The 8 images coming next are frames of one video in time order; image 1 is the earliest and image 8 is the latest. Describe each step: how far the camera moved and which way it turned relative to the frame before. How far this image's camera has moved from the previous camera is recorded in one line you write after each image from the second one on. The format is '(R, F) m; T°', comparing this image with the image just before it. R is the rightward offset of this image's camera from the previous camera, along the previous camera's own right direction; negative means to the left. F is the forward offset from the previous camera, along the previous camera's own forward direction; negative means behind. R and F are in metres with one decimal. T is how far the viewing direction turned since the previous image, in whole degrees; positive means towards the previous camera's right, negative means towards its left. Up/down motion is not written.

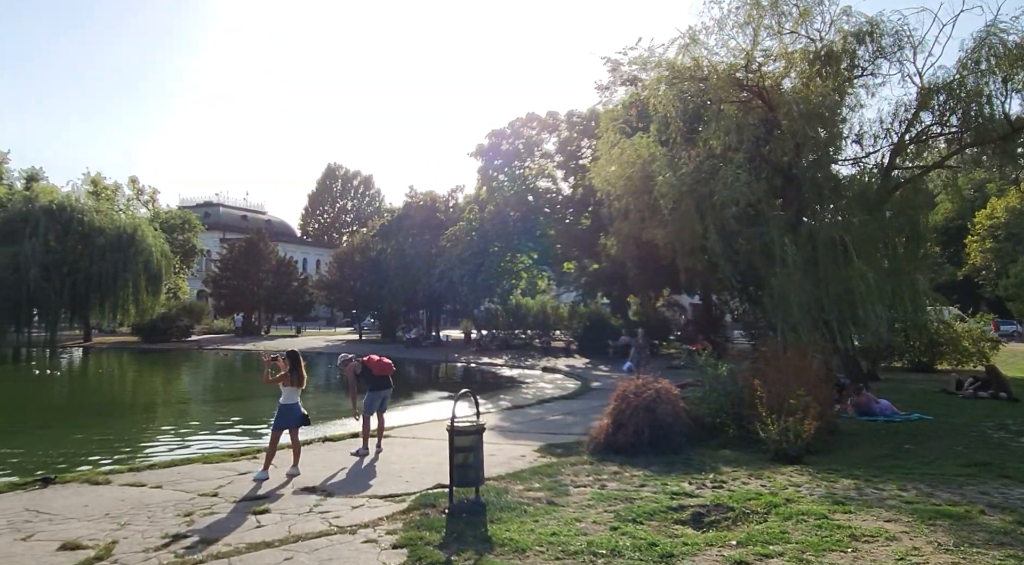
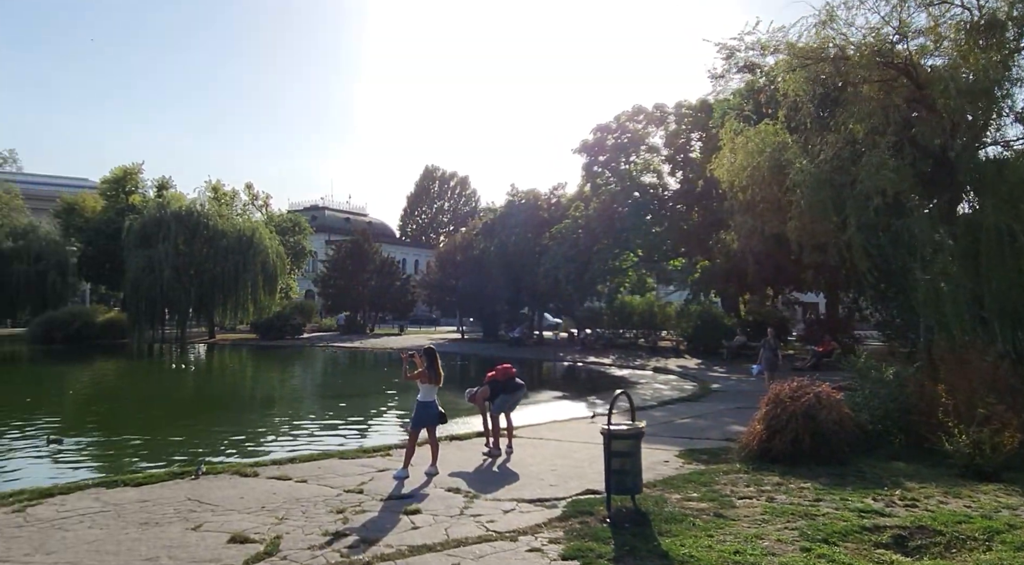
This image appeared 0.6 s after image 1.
(-0.3, +0.1) m; -7°
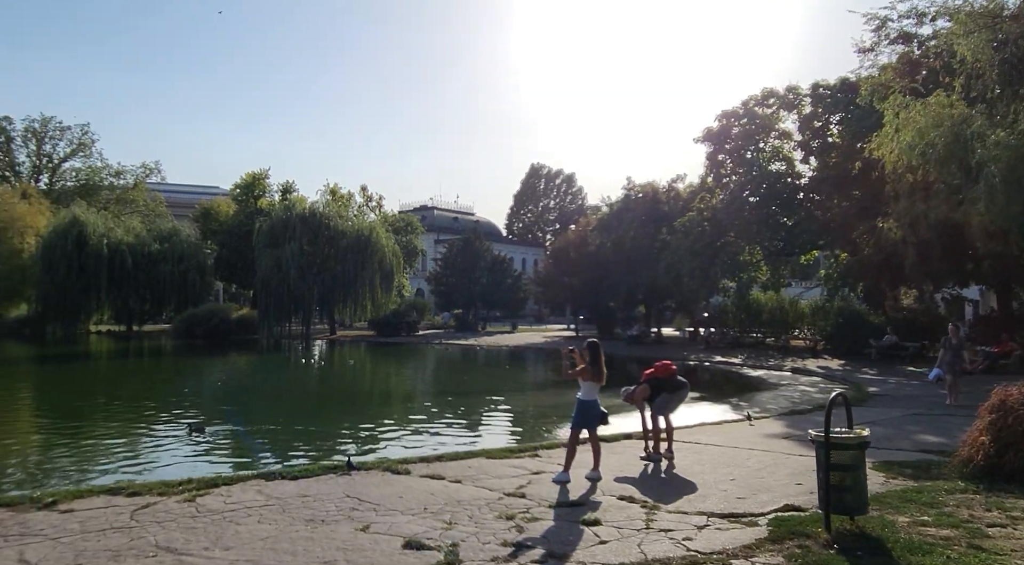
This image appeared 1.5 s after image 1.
(-0.5, +0.4) m; -8°
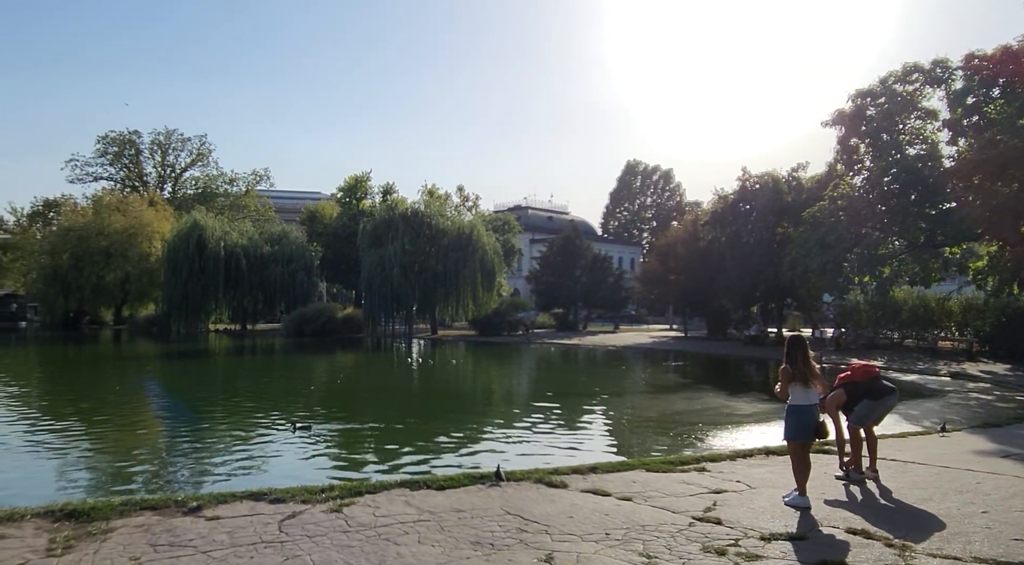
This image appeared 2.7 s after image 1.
(-0.6, +0.6) m; -7°
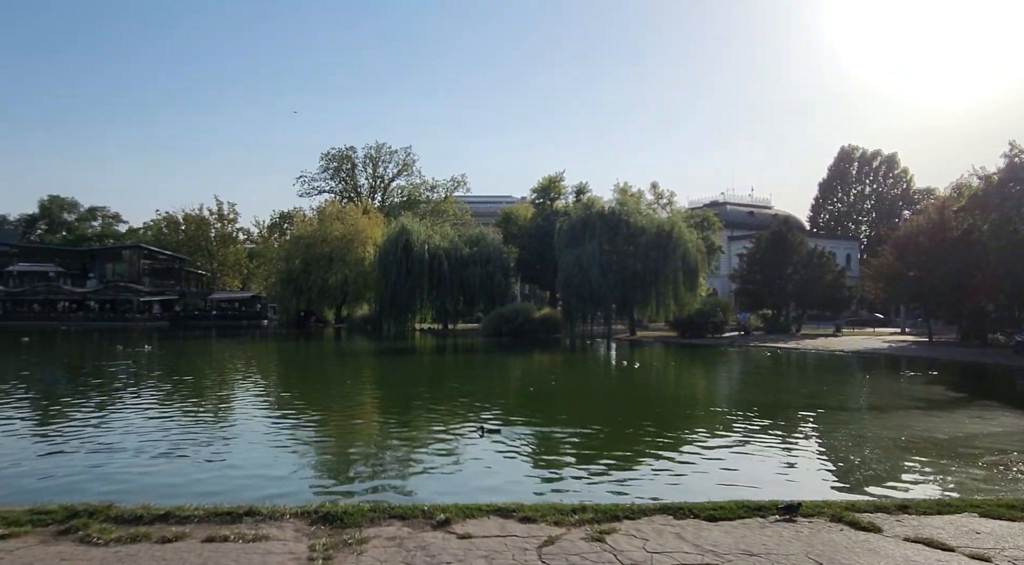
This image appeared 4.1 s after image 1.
(-0.6, +0.7) m; -15°
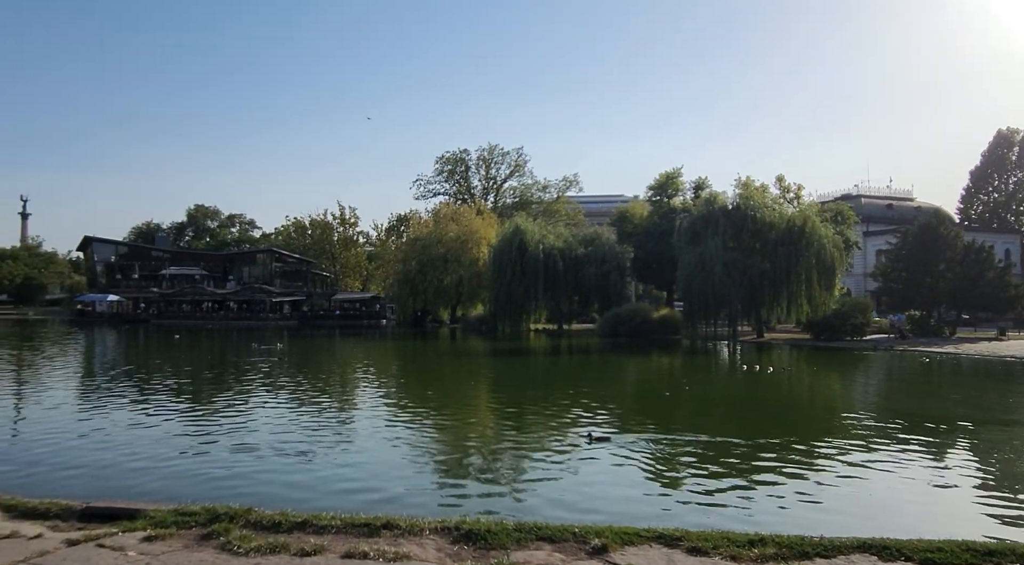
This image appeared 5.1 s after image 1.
(-0.4, +0.6) m; -9°
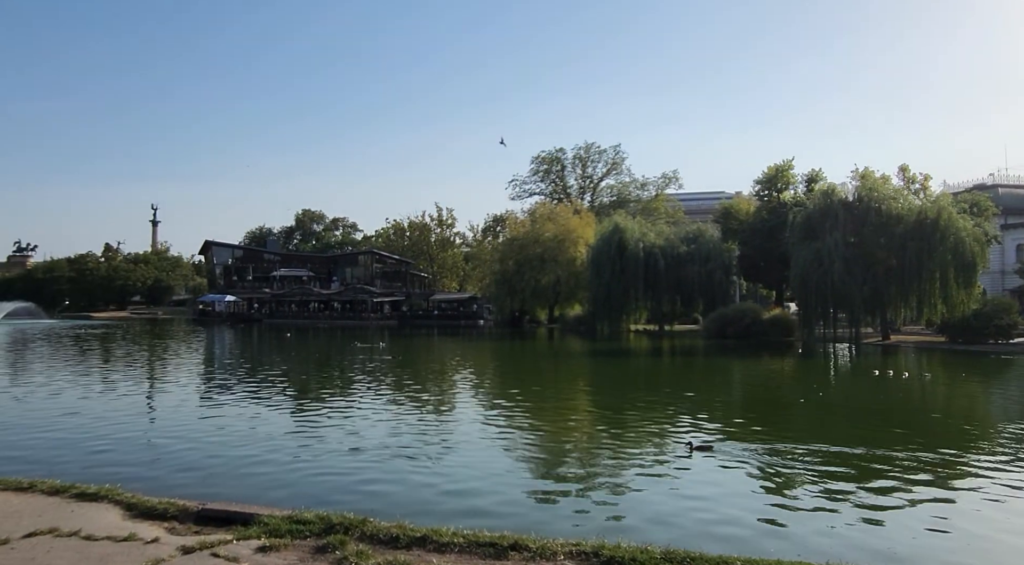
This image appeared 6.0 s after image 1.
(-0.4, +0.8) m; -7°
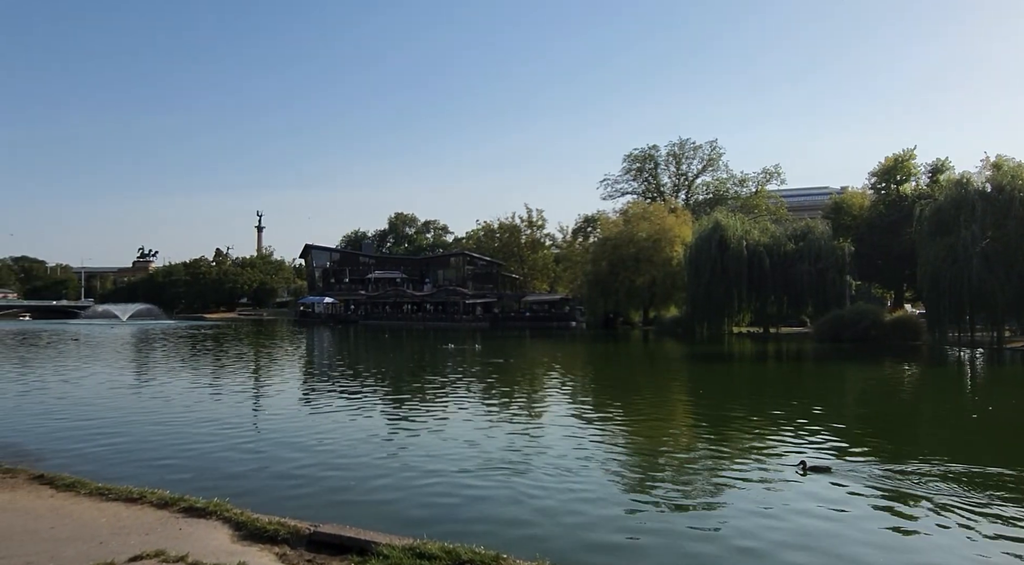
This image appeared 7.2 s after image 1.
(-0.6, +1.1) m; -7°
